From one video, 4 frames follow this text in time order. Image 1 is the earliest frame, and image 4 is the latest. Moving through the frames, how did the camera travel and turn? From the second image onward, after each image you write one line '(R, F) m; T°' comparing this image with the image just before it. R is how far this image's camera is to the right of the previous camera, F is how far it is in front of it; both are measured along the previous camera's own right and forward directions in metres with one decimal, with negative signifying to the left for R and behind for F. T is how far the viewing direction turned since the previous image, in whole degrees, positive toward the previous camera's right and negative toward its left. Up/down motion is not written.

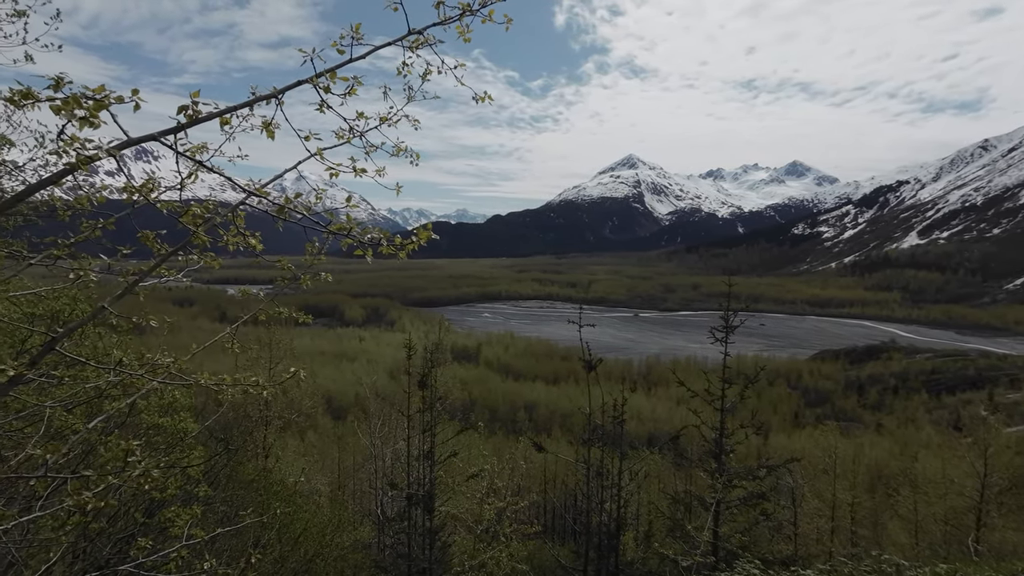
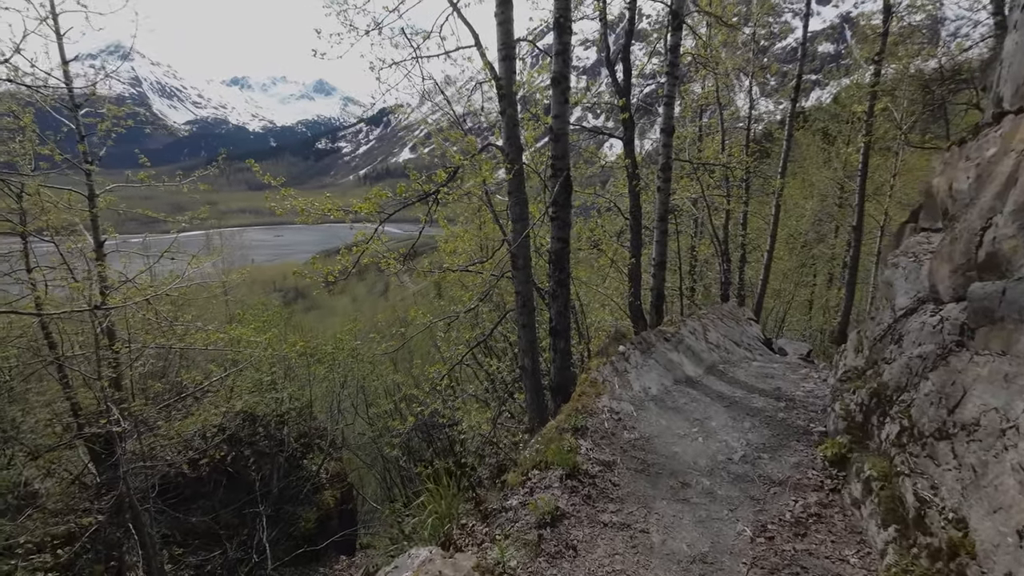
(0.0, +0.8) m; -18°
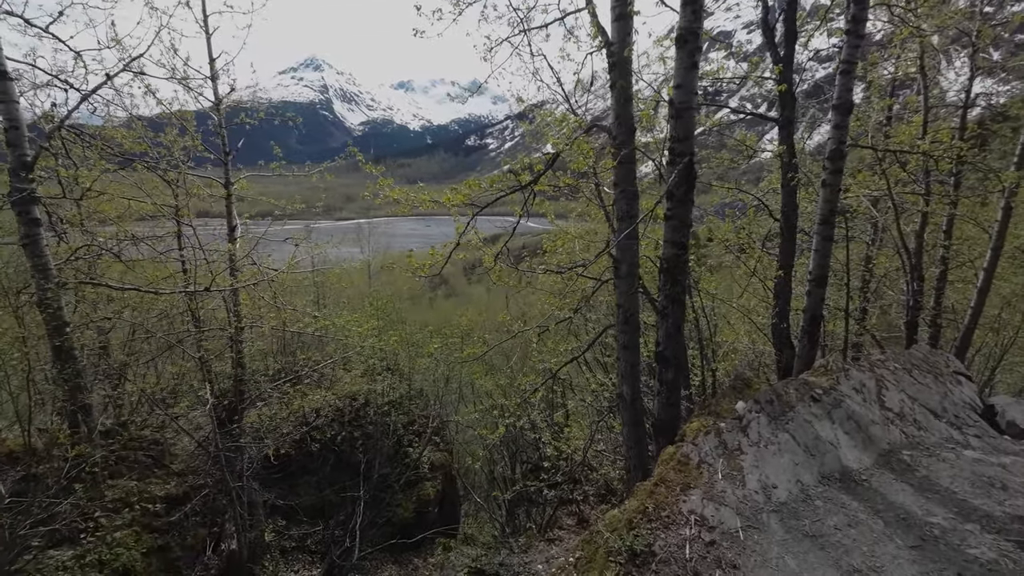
(+0.4, +1.3) m; -15°
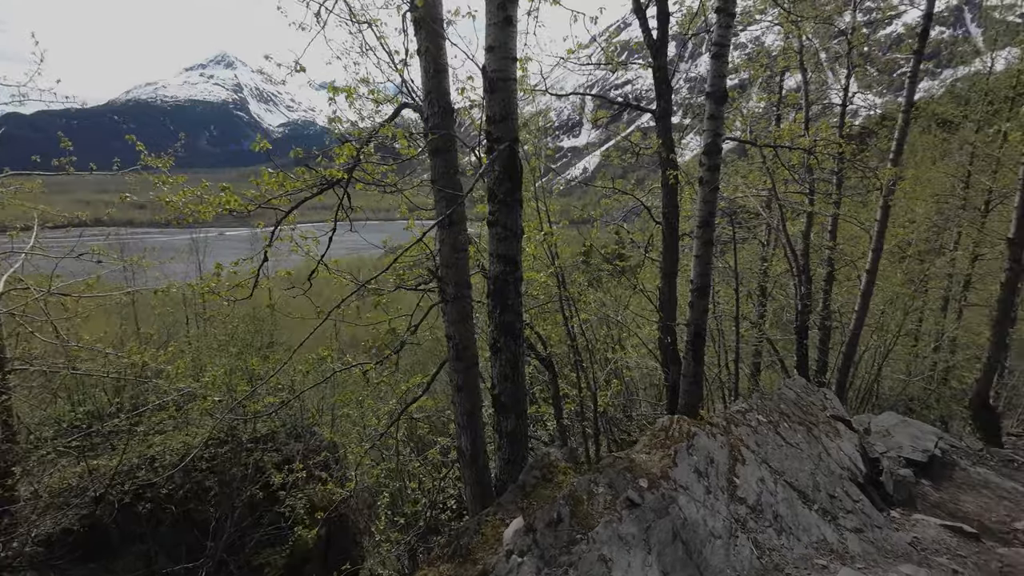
(+1.3, +1.3) m; +8°
